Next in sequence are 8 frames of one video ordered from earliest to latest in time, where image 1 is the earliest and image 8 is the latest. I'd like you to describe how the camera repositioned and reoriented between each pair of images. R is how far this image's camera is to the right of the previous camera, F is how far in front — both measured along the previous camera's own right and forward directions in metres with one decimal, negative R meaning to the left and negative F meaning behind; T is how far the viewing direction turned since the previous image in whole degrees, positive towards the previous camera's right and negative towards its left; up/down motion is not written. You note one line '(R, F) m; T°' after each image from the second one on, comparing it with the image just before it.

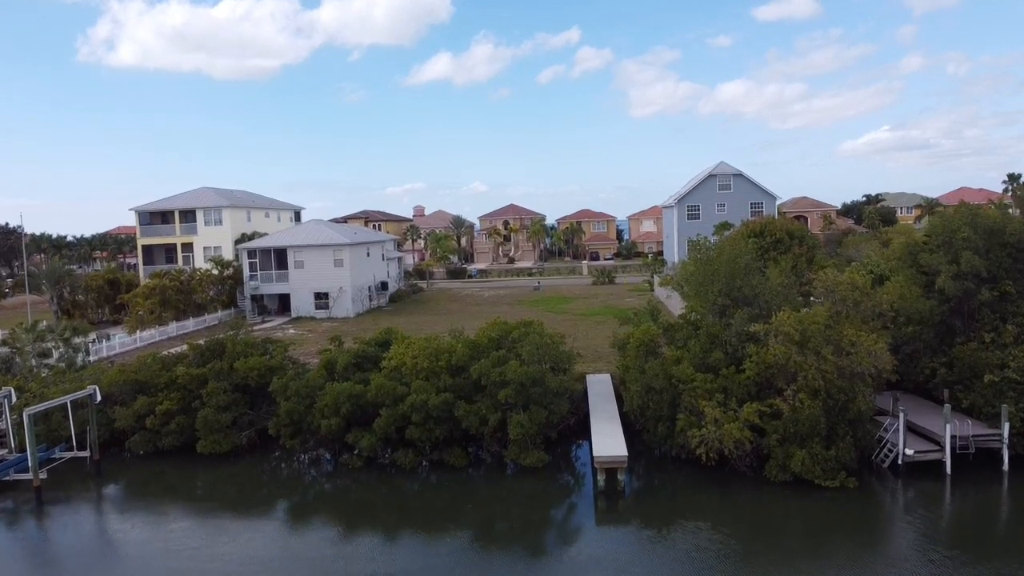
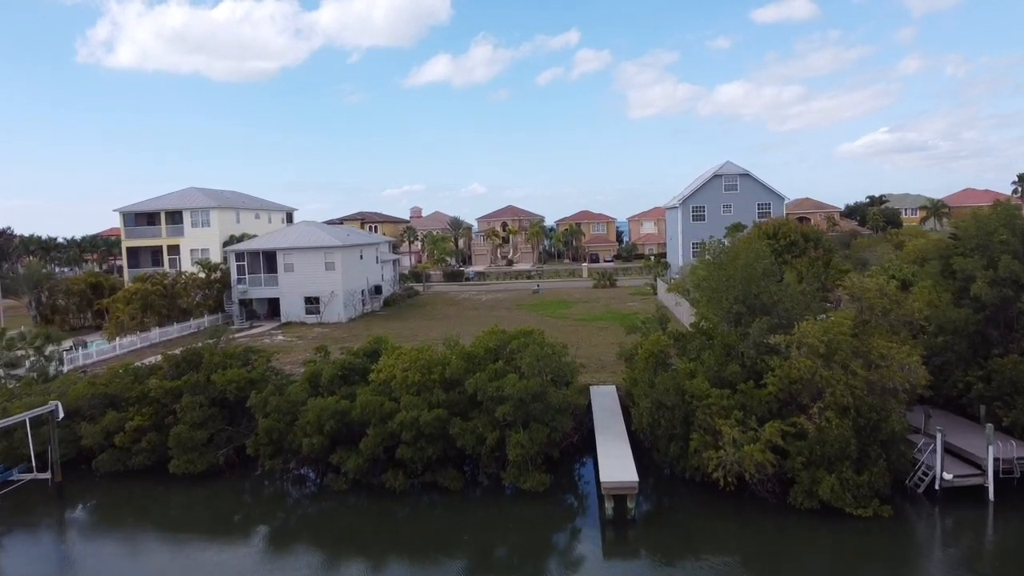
(0.0, +1.4) m; 0°
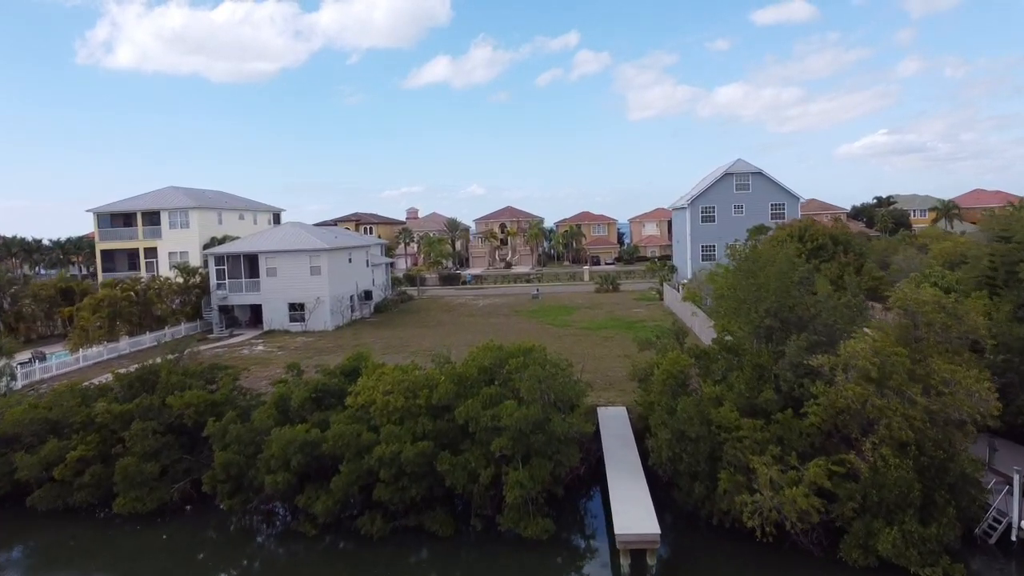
(0.0, +2.2) m; 0°
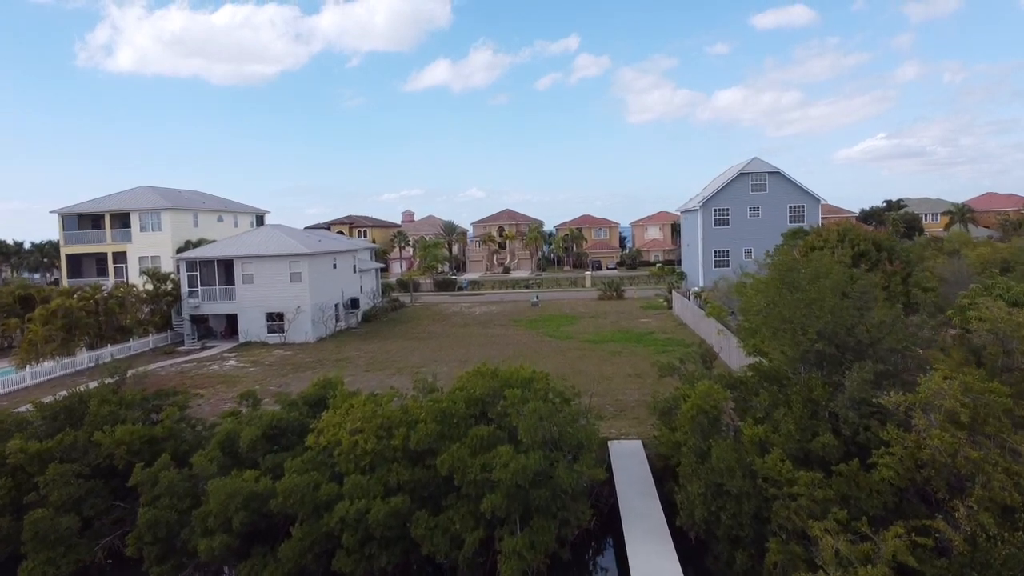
(0.0, +2.6) m; 0°
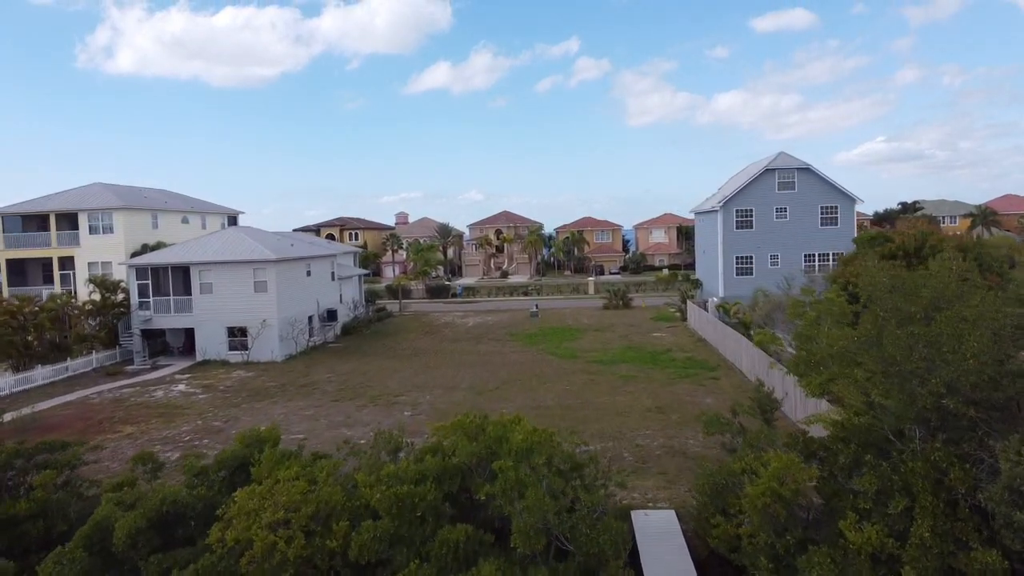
(+0.1, +3.7) m; 0°
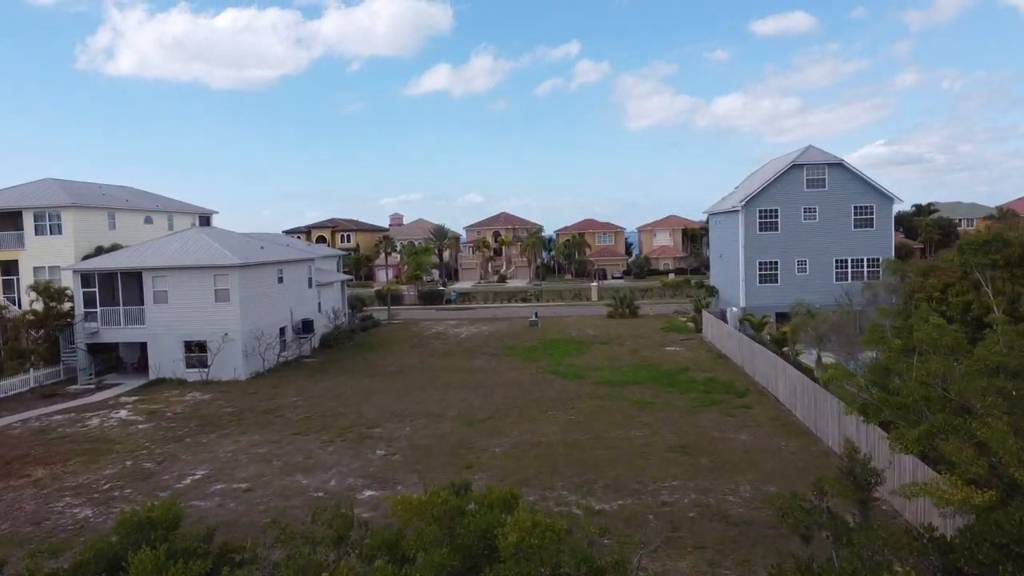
(+0.1, +3.1) m; 0°
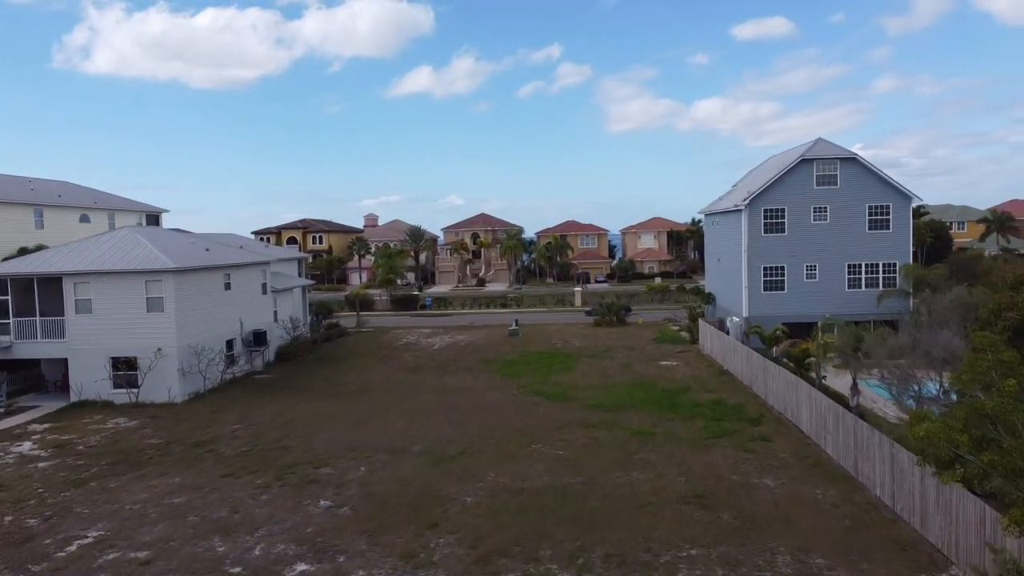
(+0.1, +2.8) m; +1°
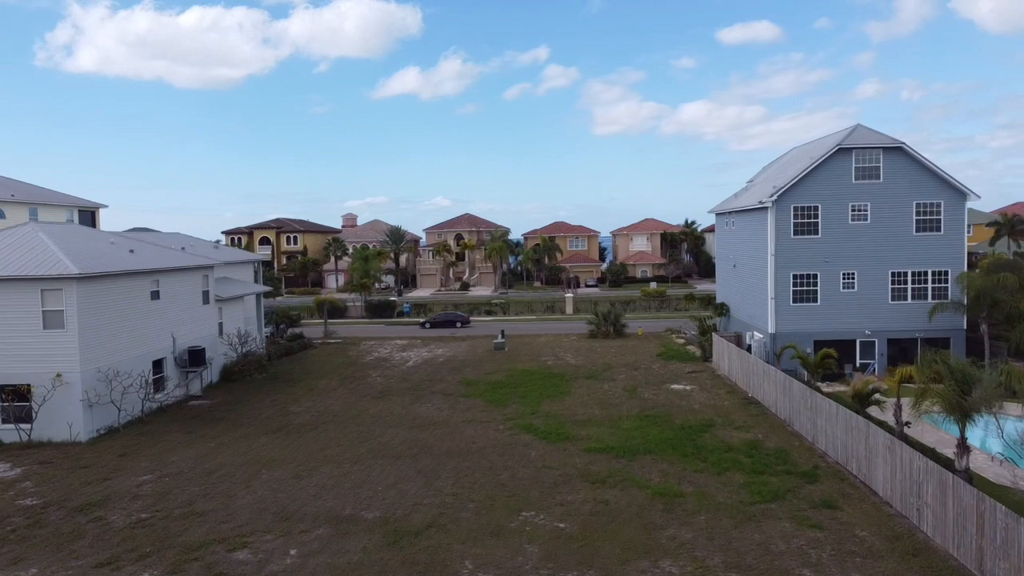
(0.0, +3.7) m; +1°
